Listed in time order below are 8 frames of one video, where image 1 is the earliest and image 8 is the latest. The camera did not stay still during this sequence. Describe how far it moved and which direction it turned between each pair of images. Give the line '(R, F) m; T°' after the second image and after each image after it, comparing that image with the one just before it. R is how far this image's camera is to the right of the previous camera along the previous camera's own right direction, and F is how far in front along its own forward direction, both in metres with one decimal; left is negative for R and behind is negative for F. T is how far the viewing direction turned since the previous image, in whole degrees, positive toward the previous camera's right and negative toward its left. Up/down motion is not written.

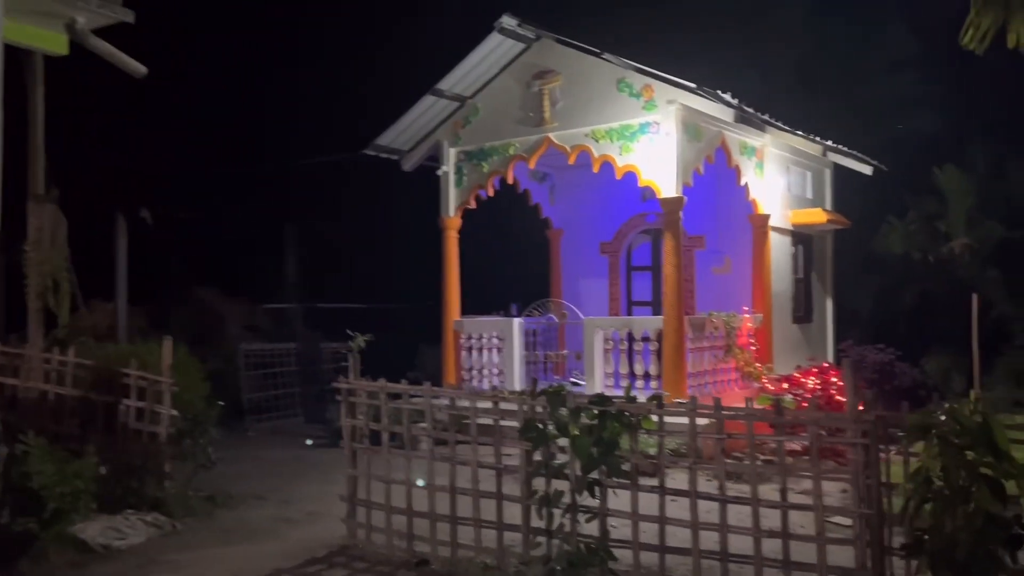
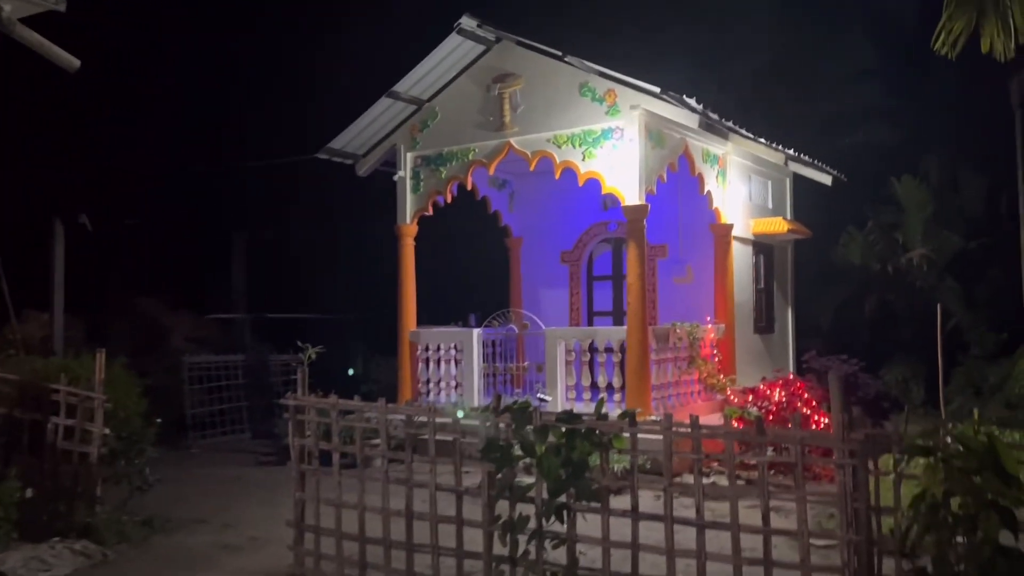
(0.0, +0.3) m; +3°
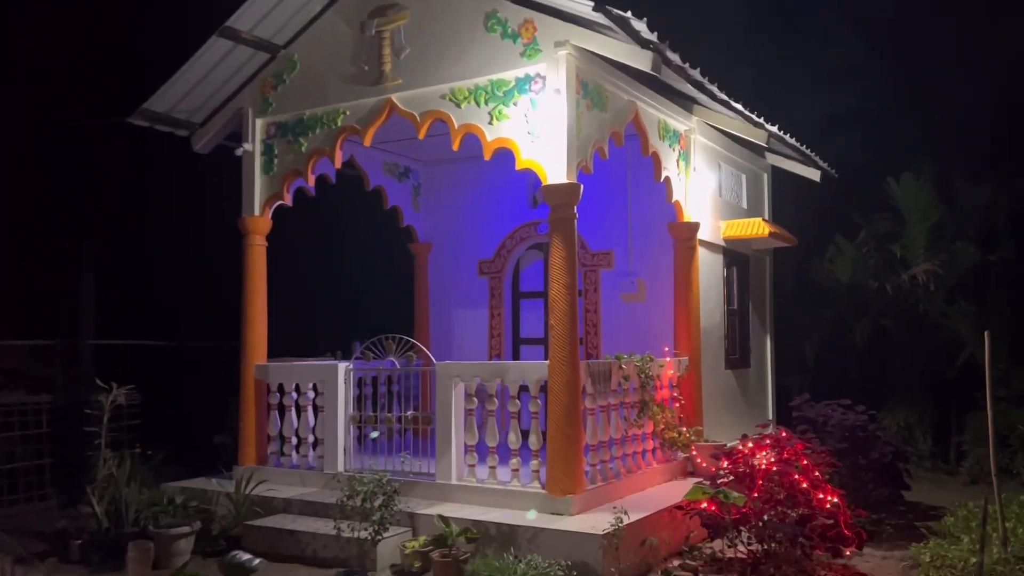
(+0.7, +2.8) m; +3°
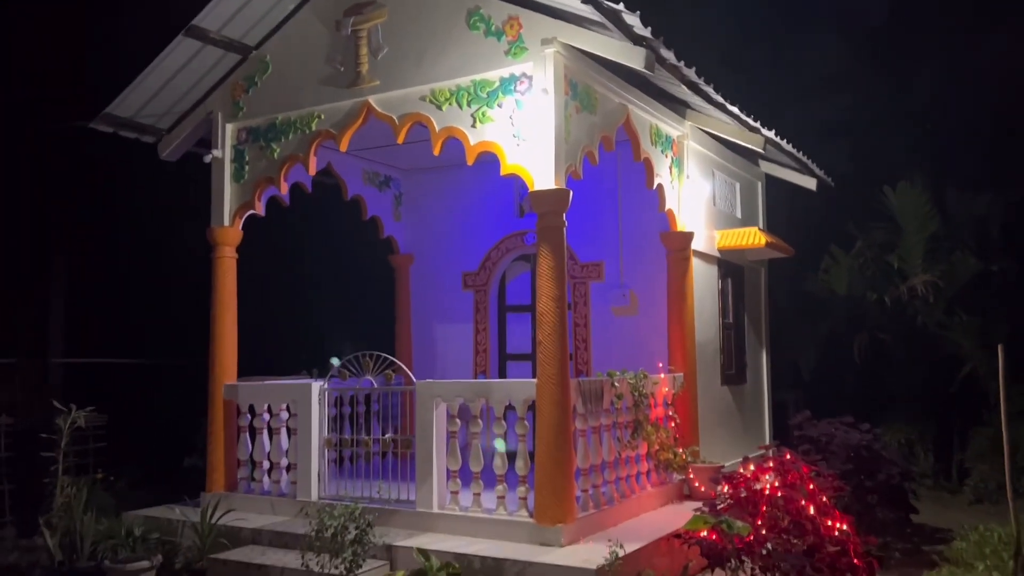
(0.0, +0.4) m; +1°
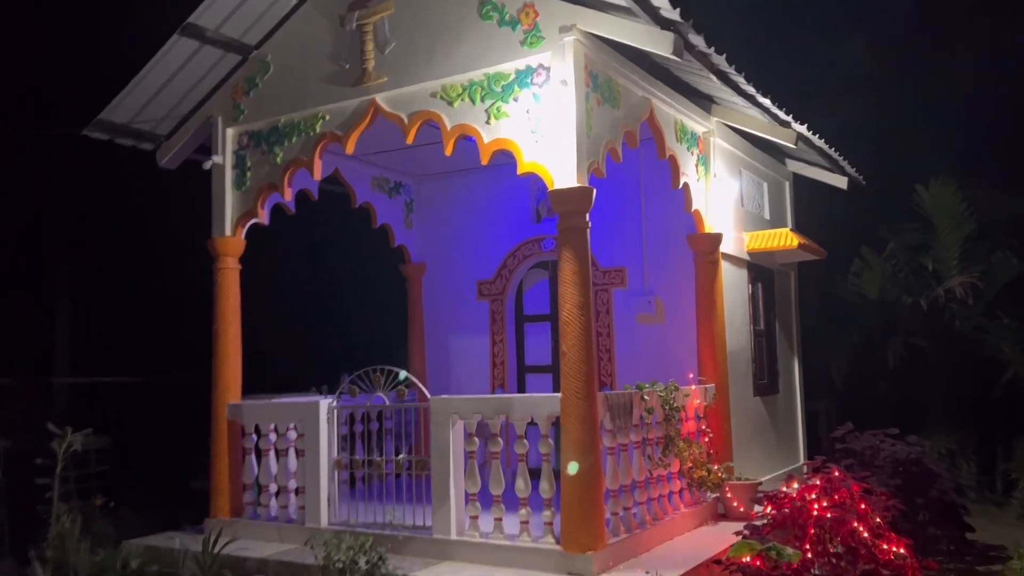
(0.0, +0.4) m; -1°
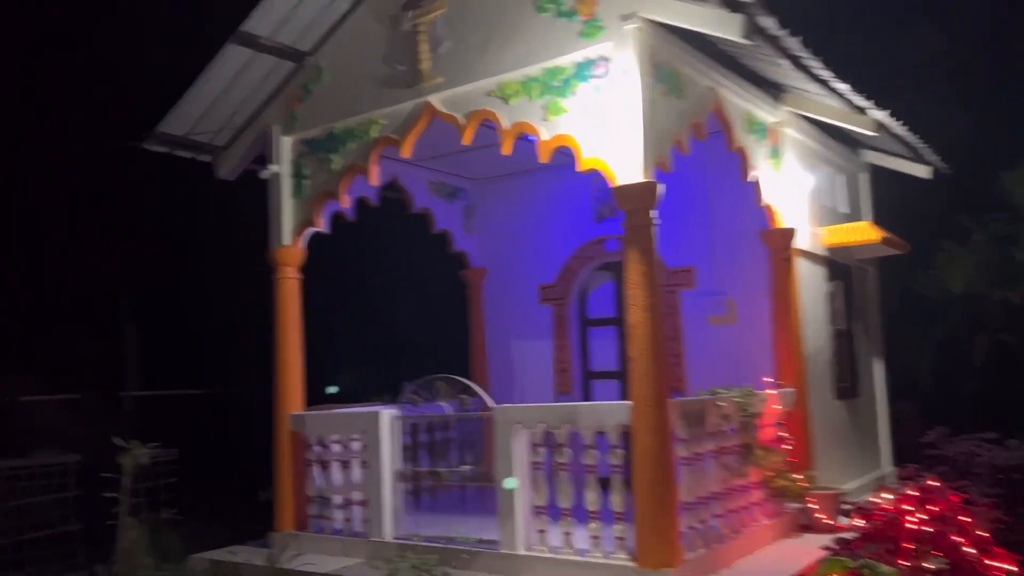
(0.0, +0.2) m; -4°
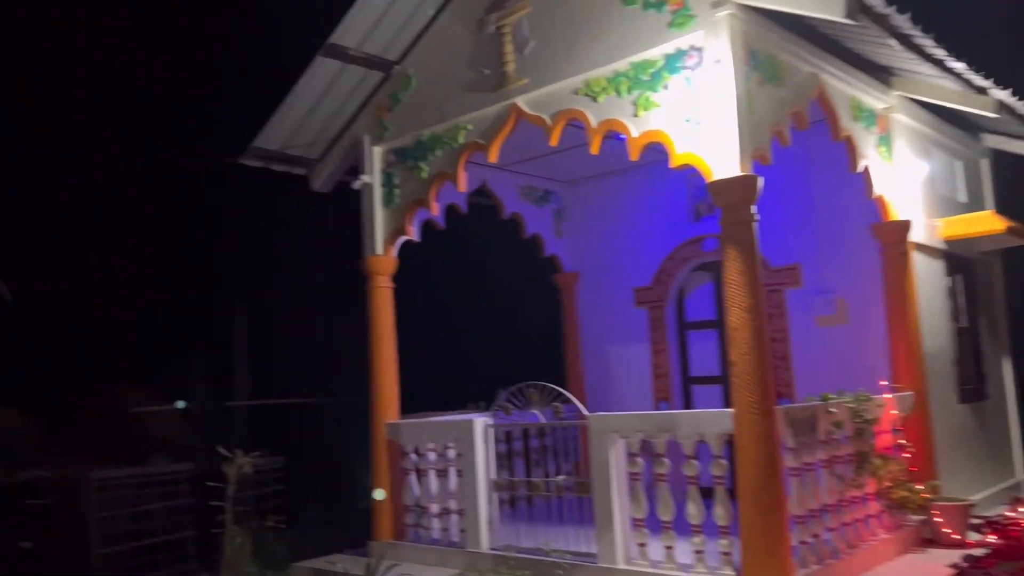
(0.0, +0.2) m; -7°
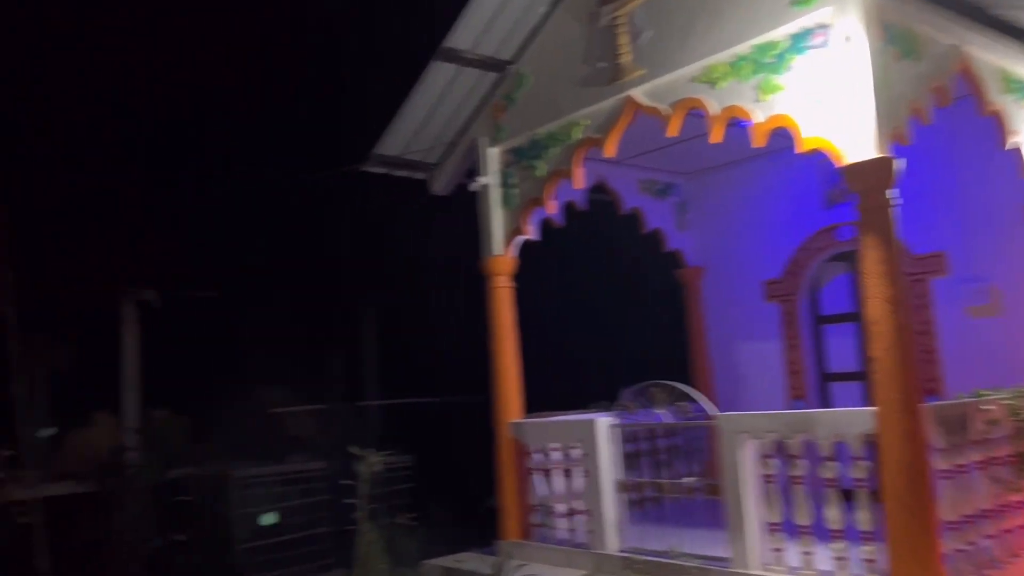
(0.0, +0.1) m; -8°
